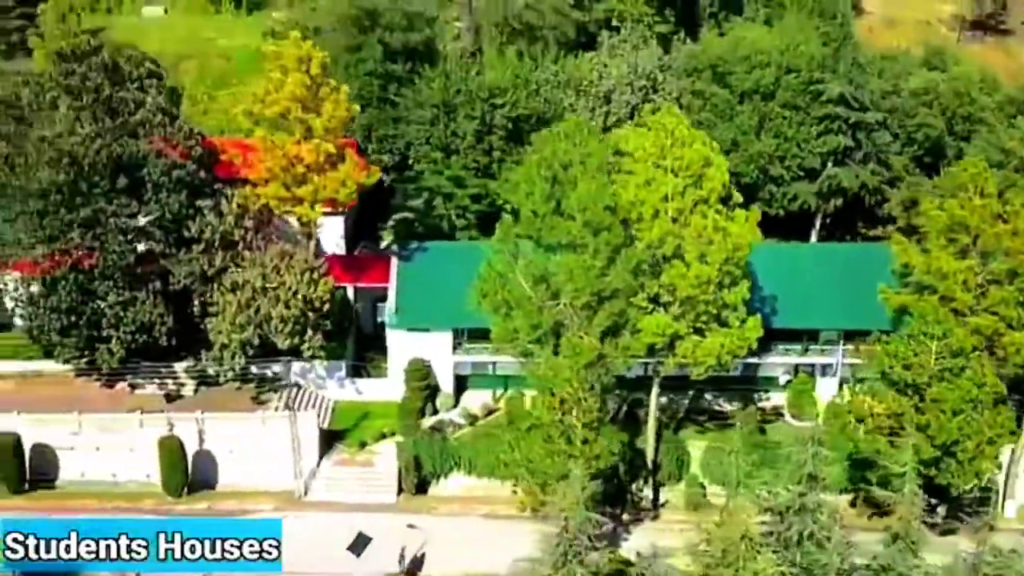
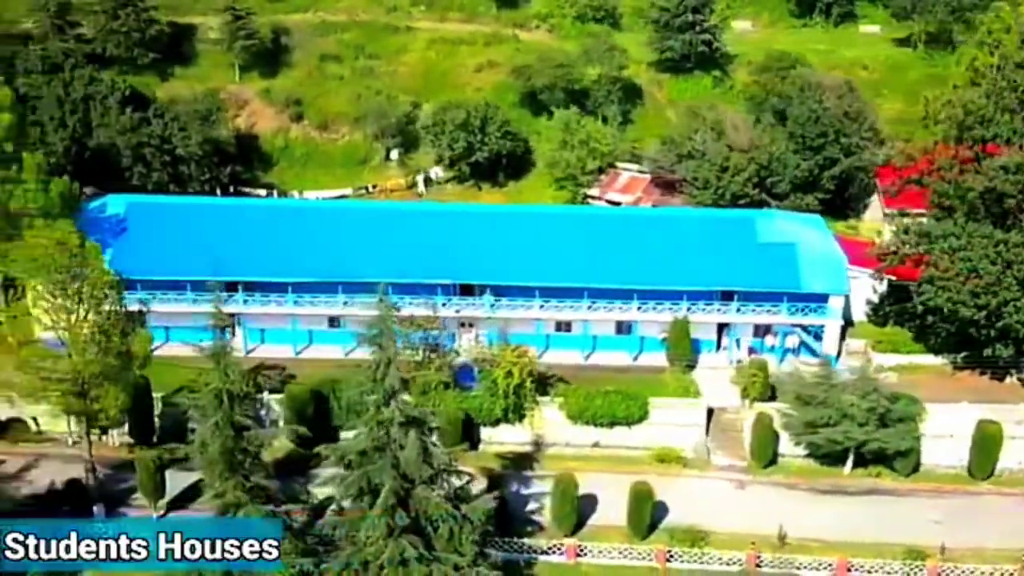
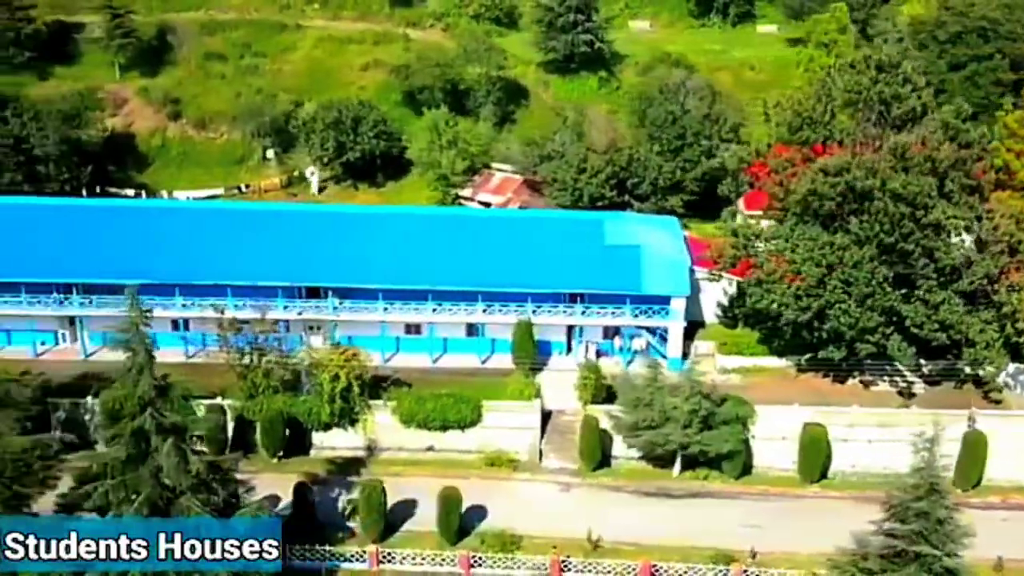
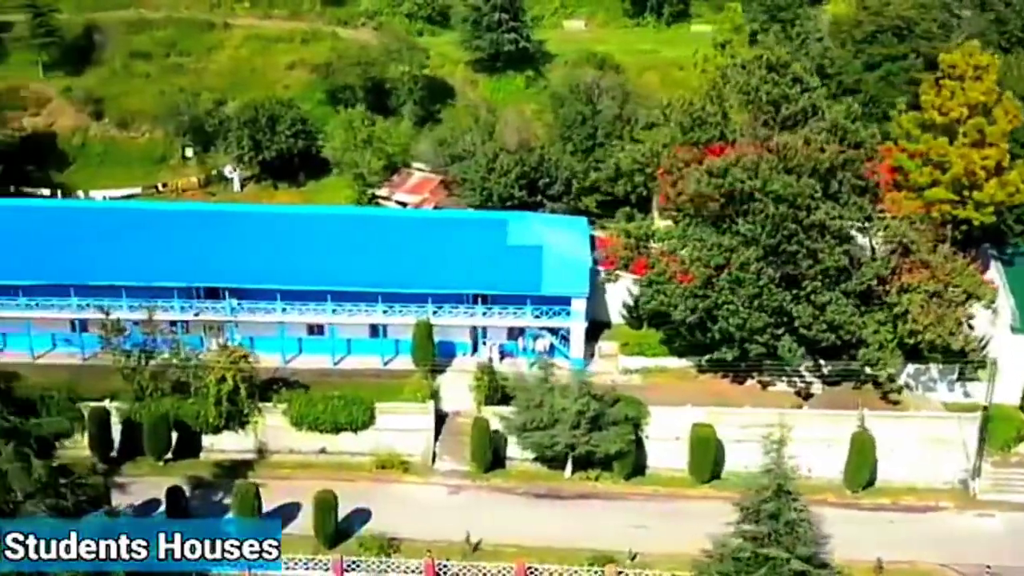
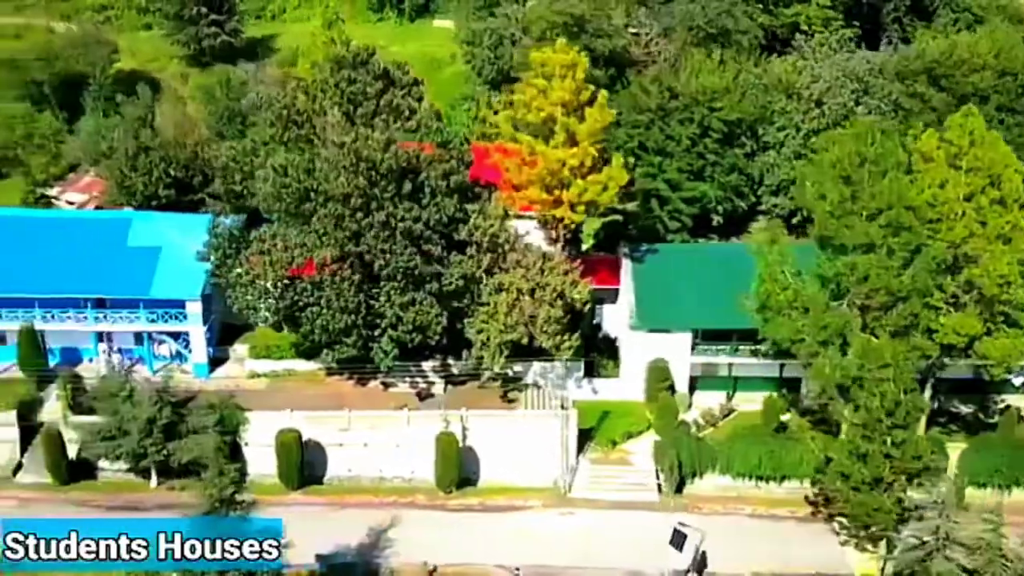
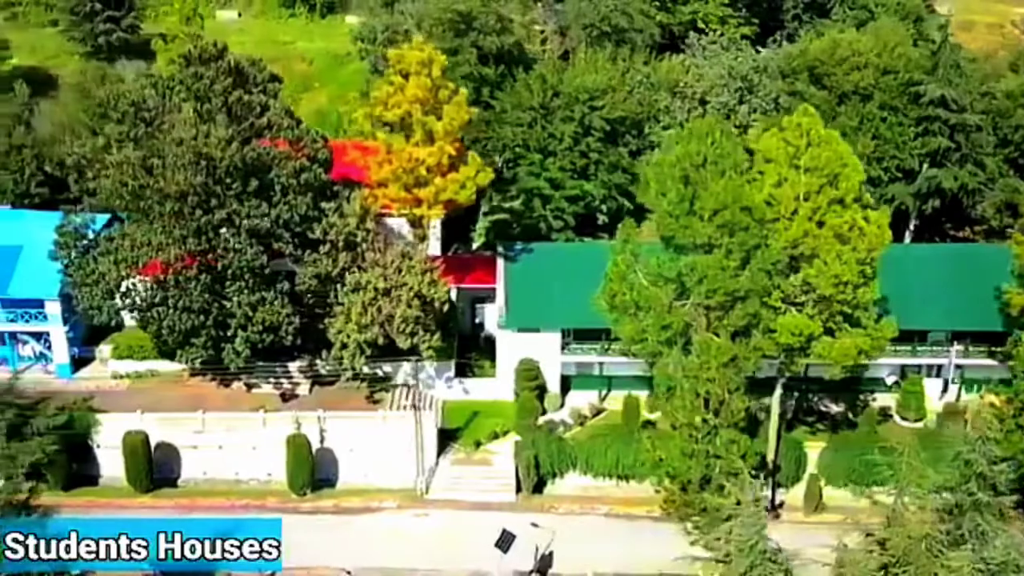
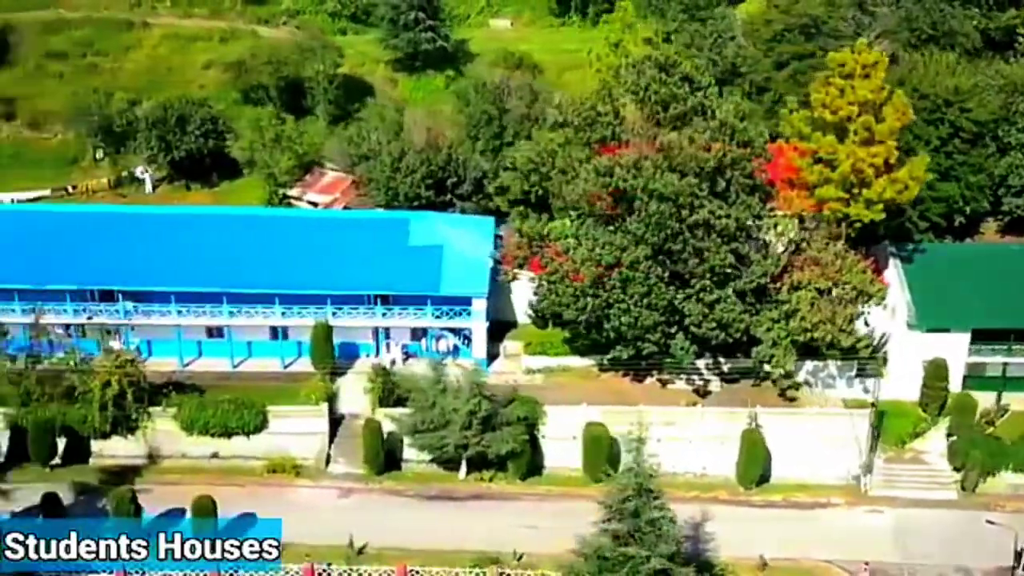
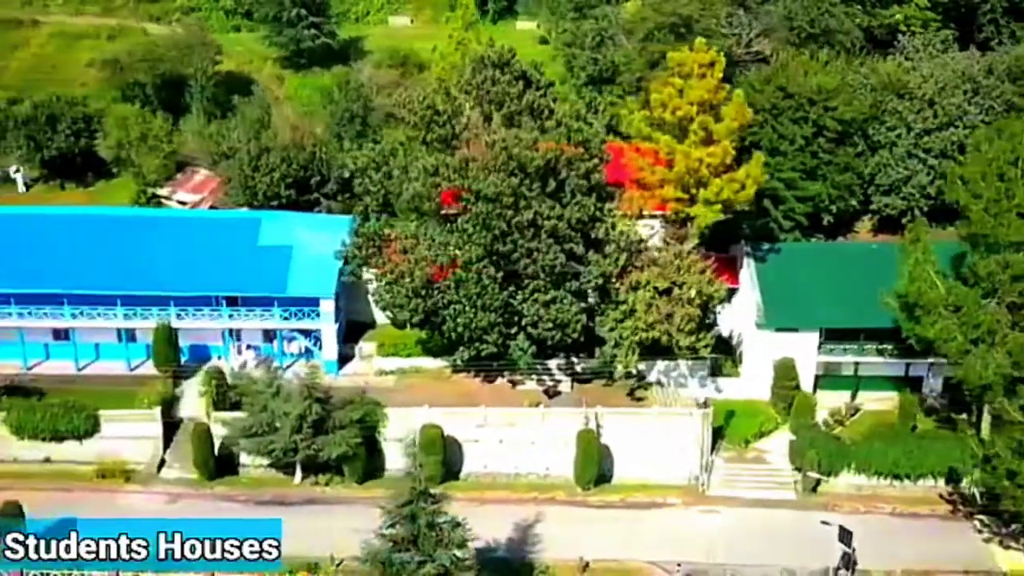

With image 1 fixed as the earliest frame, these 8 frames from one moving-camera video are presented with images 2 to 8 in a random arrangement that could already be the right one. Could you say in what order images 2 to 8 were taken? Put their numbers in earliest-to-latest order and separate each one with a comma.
6, 5, 8, 7, 4, 3, 2
